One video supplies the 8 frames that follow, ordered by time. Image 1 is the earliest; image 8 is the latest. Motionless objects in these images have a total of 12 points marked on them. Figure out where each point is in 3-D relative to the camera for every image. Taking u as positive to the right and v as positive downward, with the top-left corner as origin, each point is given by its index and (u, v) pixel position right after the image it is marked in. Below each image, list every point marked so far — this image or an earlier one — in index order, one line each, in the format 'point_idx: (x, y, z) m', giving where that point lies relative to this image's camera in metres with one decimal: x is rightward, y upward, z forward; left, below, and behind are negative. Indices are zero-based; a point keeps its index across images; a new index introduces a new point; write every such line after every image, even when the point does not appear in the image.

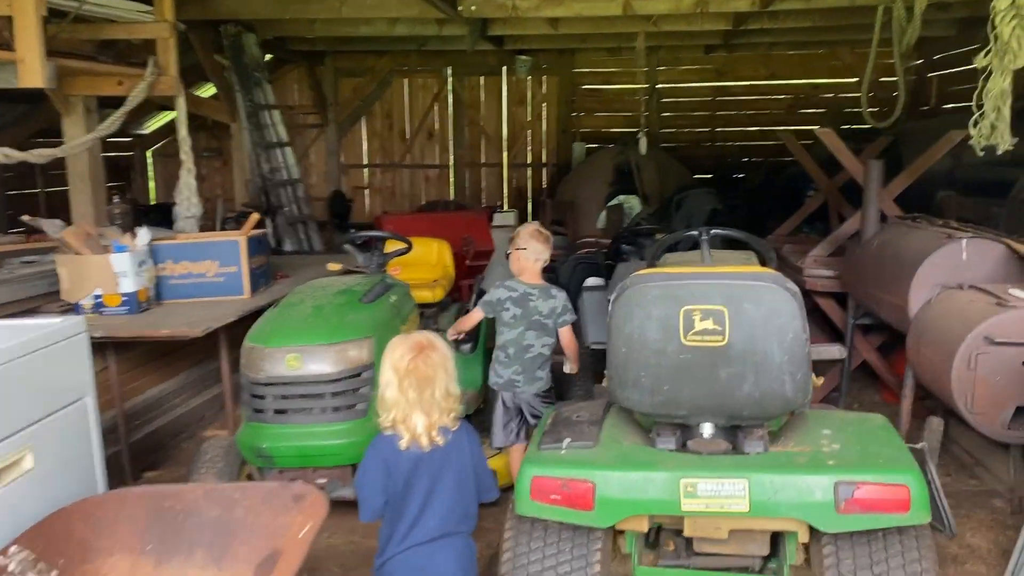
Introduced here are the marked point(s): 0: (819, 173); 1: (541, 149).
0: (+1.9, +0.7, +5.4) m
1: (+0.3, +1.6, +9.5) m
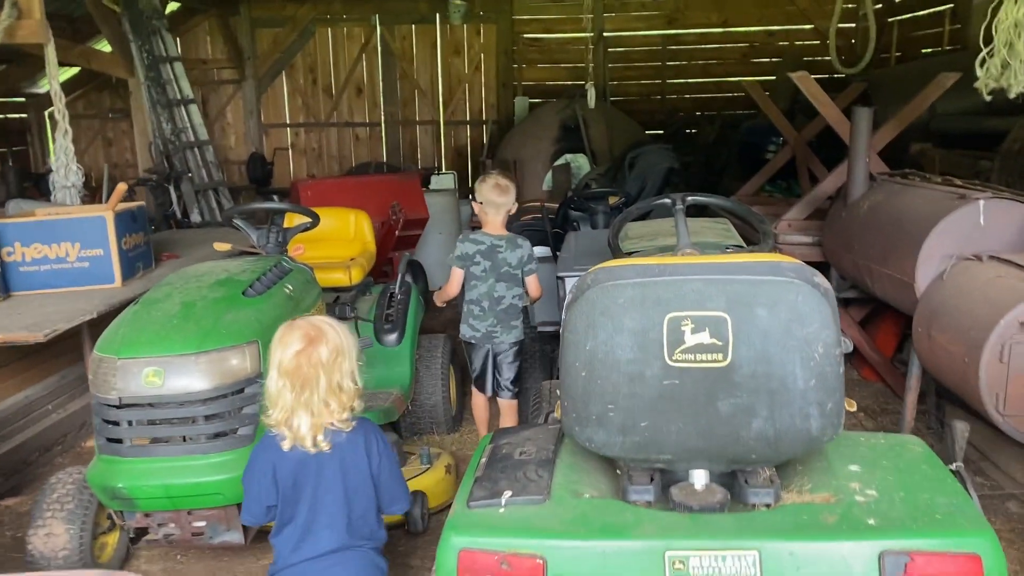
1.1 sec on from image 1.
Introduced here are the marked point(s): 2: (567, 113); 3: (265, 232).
0: (+1.6, +0.9, +4.9) m
1: (-0.3, +1.9, +8.8) m
2: (+0.5, +1.5, +7.3) m
3: (-0.9, +0.2, +3.0) m
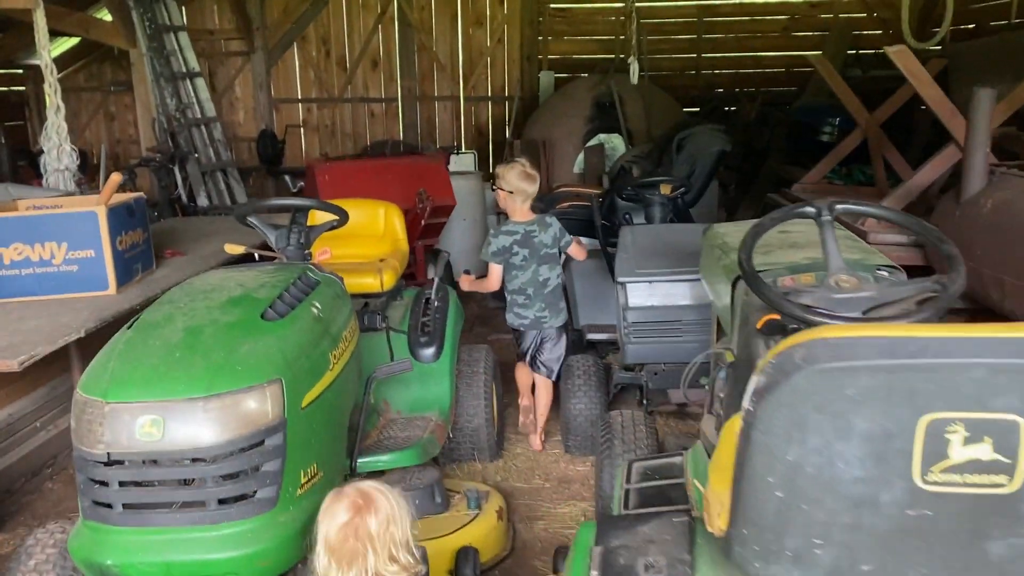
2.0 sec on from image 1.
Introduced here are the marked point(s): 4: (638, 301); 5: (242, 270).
0: (+1.8, +0.9, +4.4) m
1: (-0.1, +2.0, +8.3) m
2: (+0.7, +1.6, +6.8) m
3: (-0.7, +0.2, +2.5) m
4: (+0.4, 0.0, +3.0) m
5: (-0.7, 0.0, +2.2) m
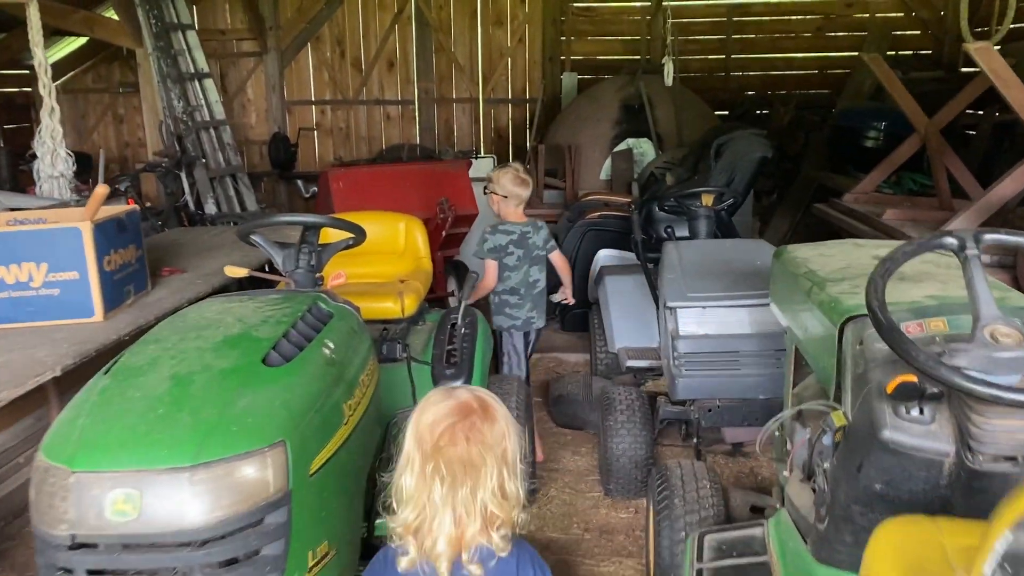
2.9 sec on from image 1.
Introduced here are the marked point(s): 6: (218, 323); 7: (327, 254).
0: (+1.9, +0.8, +4.0) m
1: (+0.1, +2.0, +8.0) m
2: (+0.9, +1.5, +6.4) m
3: (-0.6, +0.1, +2.2) m
4: (+0.5, -0.1, +2.6) m
5: (-0.6, 0.0, +1.9) m
6: (-0.6, -0.1, +1.8) m
7: (-0.5, +0.1, +2.3) m
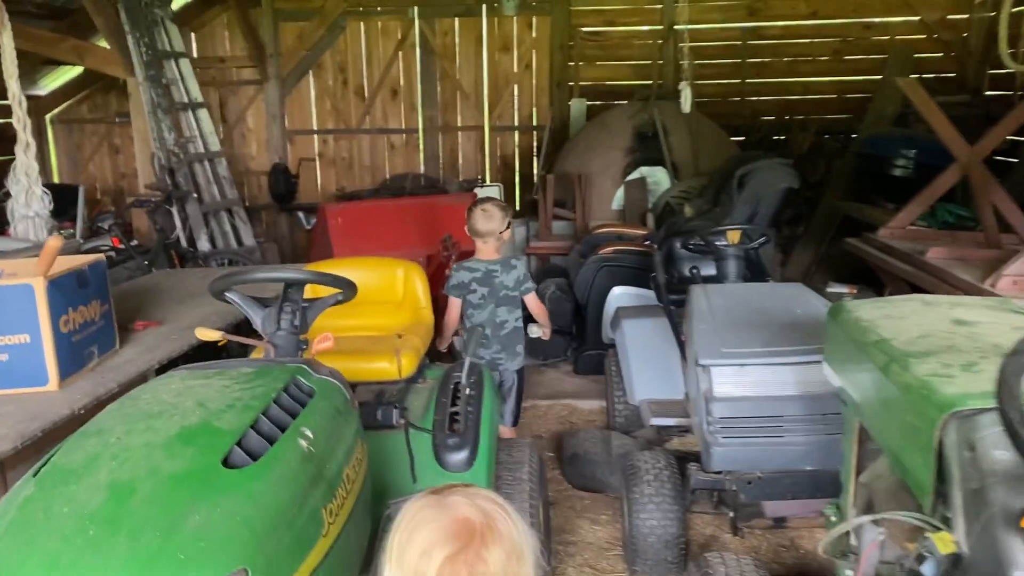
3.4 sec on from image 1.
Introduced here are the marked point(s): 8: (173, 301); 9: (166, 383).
0: (+1.9, +0.7, +3.7) m
1: (+0.2, +1.6, +7.8) m
2: (+0.9, +1.2, +6.2) m
3: (-0.5, -0.1, +1.9) m
4: (+0.6, -0.3, +2.3) m
5: (-0.6, -0.2, +1.6) m
6: (-0.6, -0.2, +1.5) m
7: (-0.5, -0.1, +2.0) m
8: (-1.2, 0.0, +3.1) m
9: (-0.6, -0.2, +1.6) m
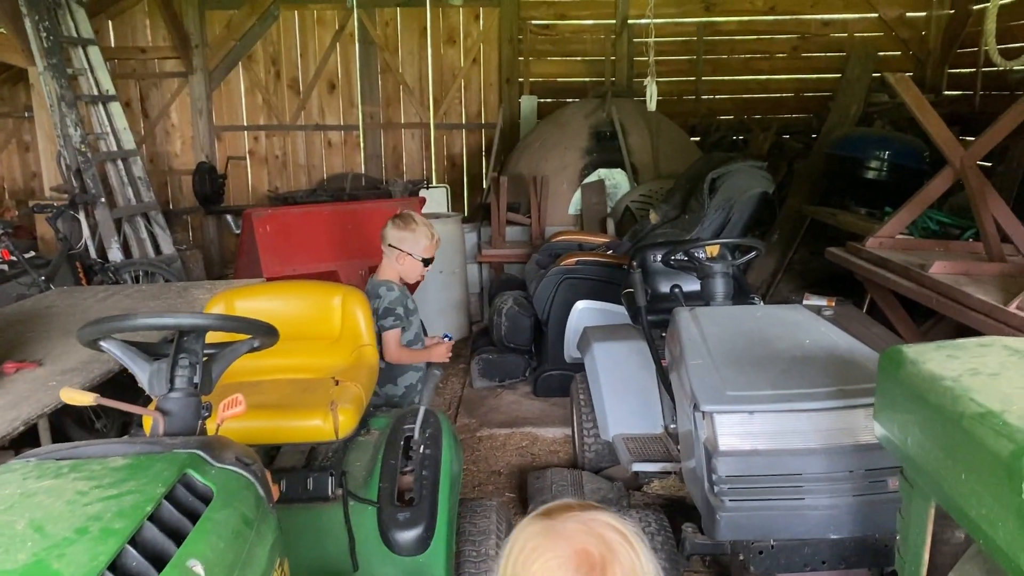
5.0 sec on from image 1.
0: (+1.7, +0.6, +3.4) m
1: (-0.3, +1.6, +7.3) m
2: (+0.6, +1.2, +5.8) m
3: (-0.6, -0.1, +1.5) m
4: (+0.5, -0.4, +1.9) m
5: (-0.6, -0.2, +1.1) m
6: (-0.6, -0.3, +1.0) m
7: (-0.5, -0.1, +1.5) m
8: (-1.4, -0.1, +2.6) m
9: (-0.7, -0.3, +1.1) m
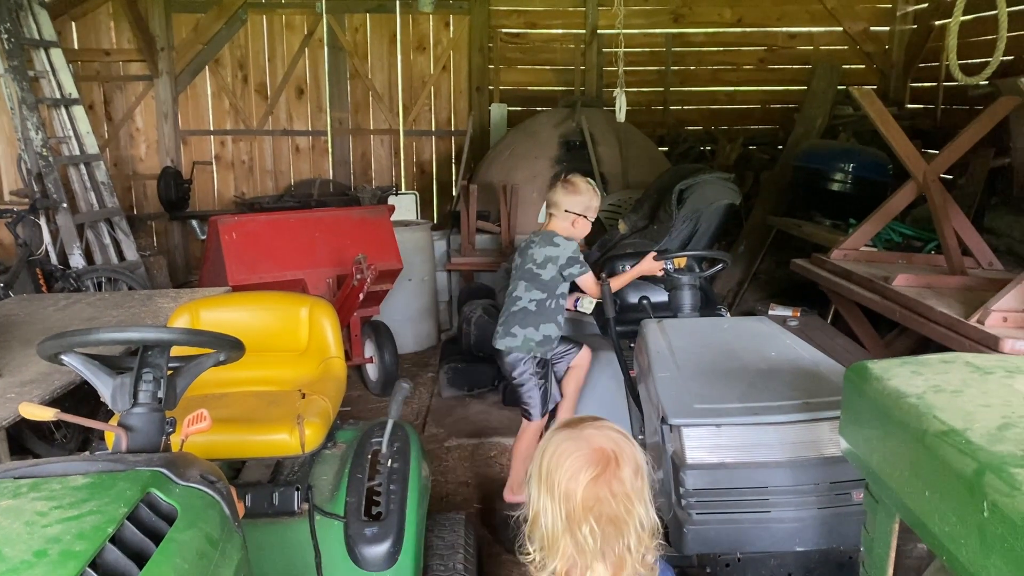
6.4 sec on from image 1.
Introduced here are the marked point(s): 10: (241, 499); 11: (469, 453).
0: (+1.6, +0.6, +3.5) m
1: (-0.5, +1.5, +7.3) m
2: (+0.4, +1.1, +5.8) m
3: (-0.6, -0.2, +1.4) m
4: (+0.4, -0.4, +1.9) m
5: (-0.6, -0.3, +1.1) m
6: (-0.6, -0.3, +1.0) m
7: (-0.6, -0.2, +1.5) m
8: (-1.5, -0.2, +2.5) m
9: (-0.7, -0.3, +1.1) m
10: (-0.6, -0.5, +1.9) m
11: (-0.2, -0.7, +3.6) m
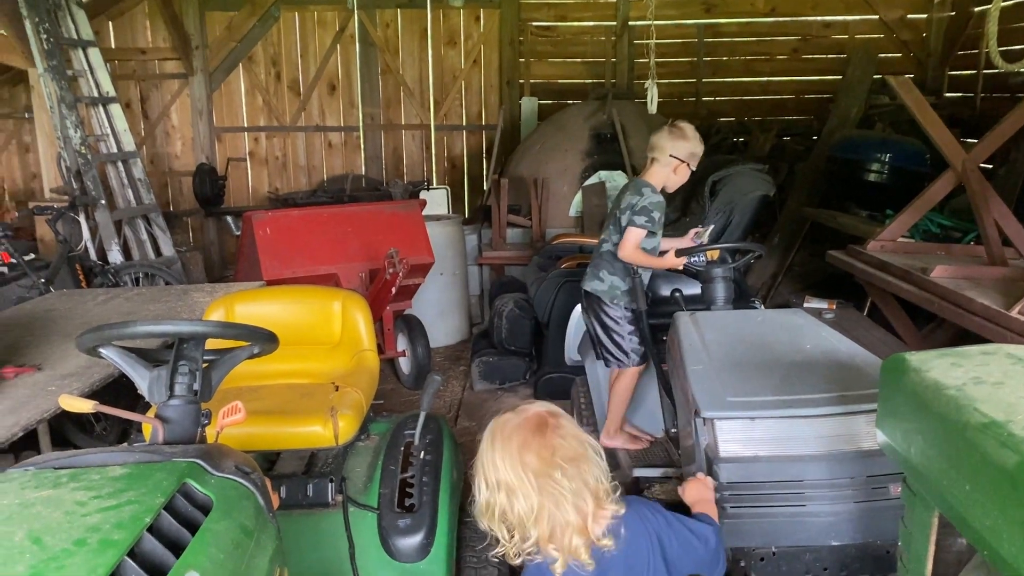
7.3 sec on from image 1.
0: (+1.8, +0.6, +3.4) m
1: (-0.3, +1.6, +7.3) m
2: (+0.6, +1.1, +5.8) m
3: (-0.6, -0.1, +1.5) m
4: (+0.5, -0.4, +1.9) m
5: (-0.6, -0.3, +1.1) m
6: (-0.6, -0.3, +1.0) m
7: (-0.5, -0.1, +1.5) m
8: (-1.4, -0.1, +2.6) m
9: (-0.7, -0.3, +1.1) m
10: (-0.5, -0.4, +1.9) m
11: (0.0, -0.7, +3.6) m
